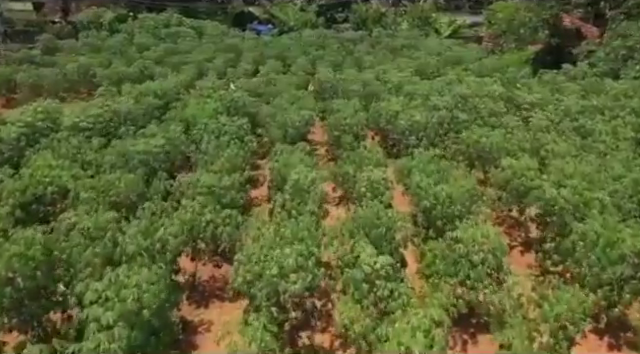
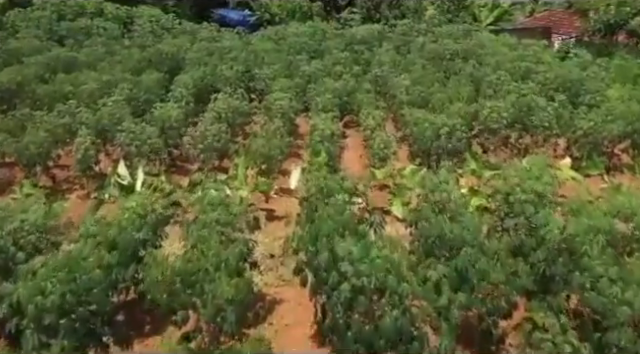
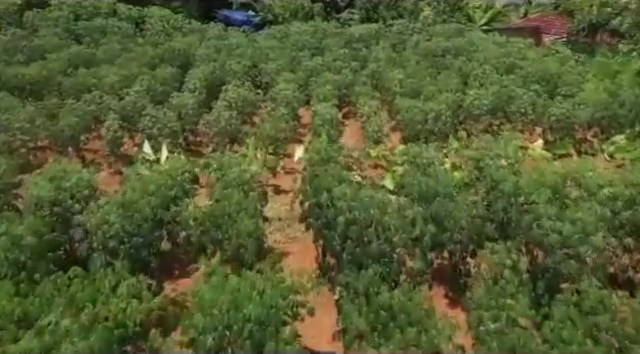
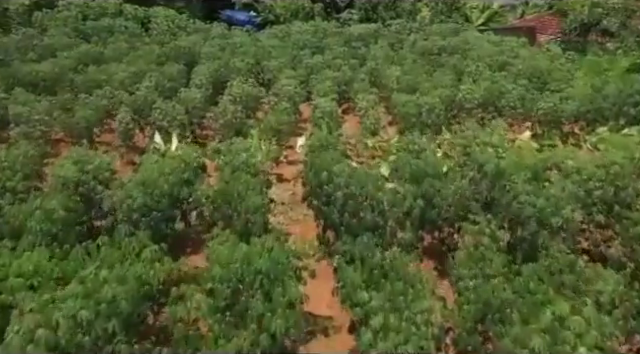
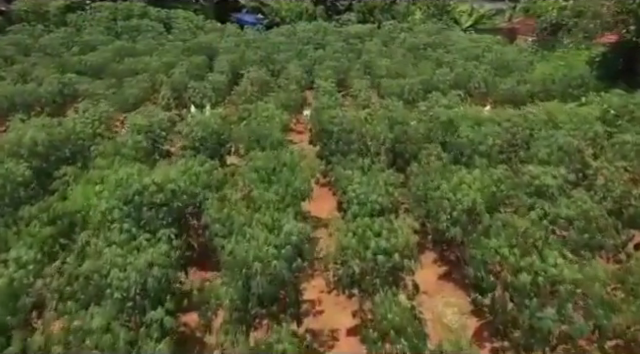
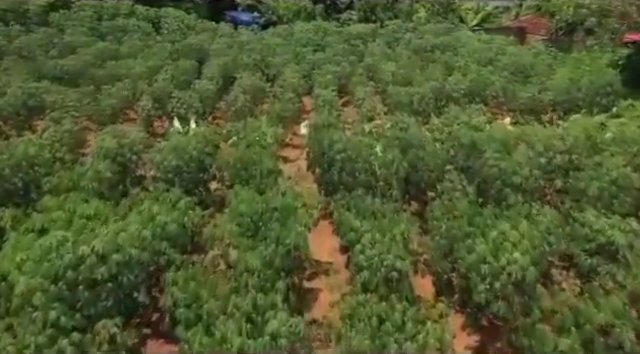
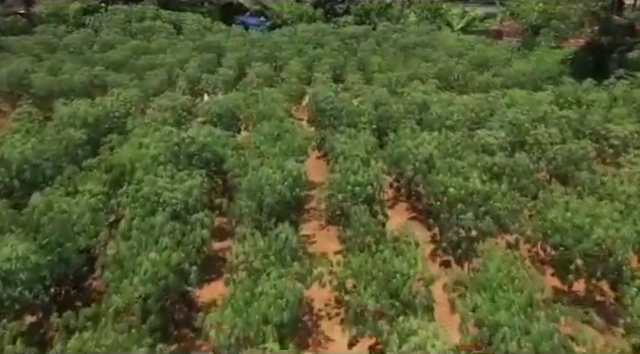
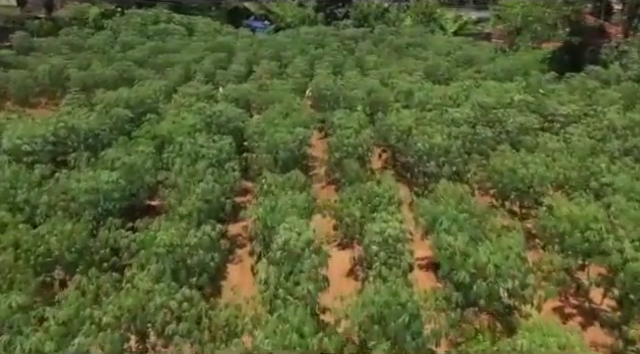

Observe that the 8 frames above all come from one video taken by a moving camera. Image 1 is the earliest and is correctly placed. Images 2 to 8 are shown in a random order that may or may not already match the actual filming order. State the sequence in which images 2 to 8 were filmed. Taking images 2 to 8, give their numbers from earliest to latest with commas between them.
8, 7, 5, 6, 4, 3, 2
